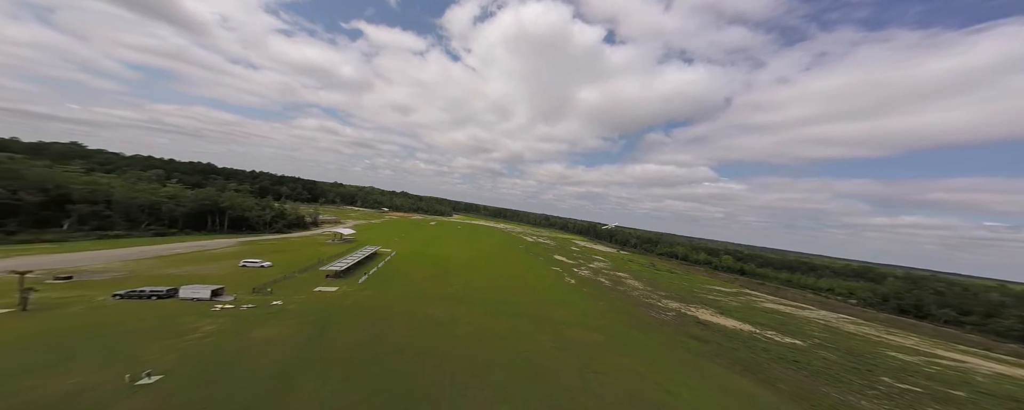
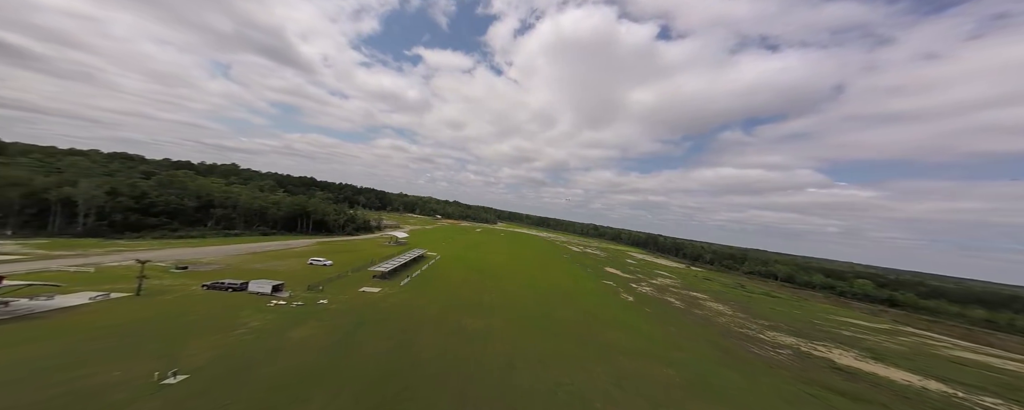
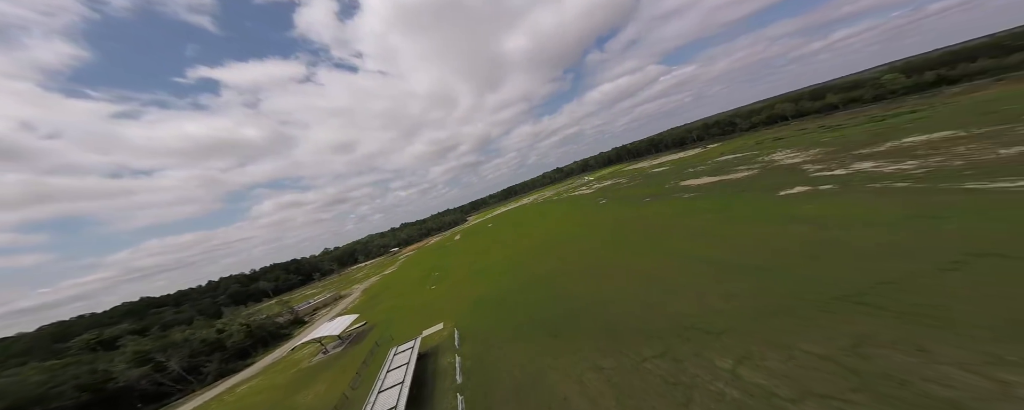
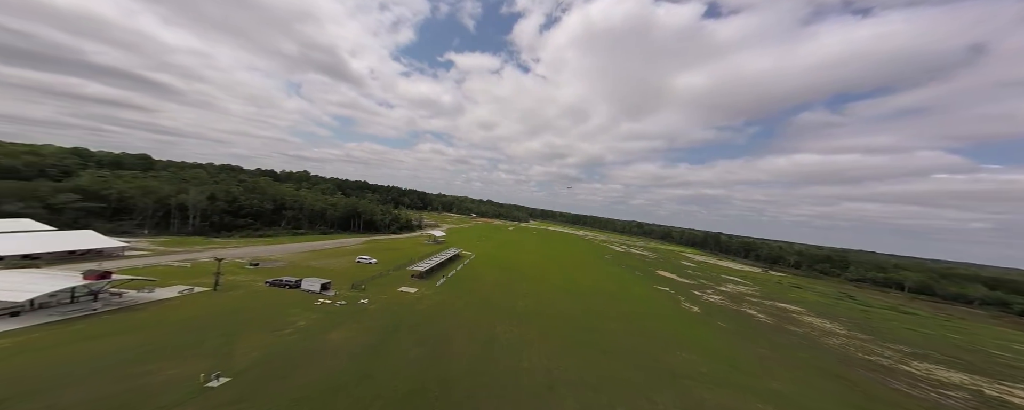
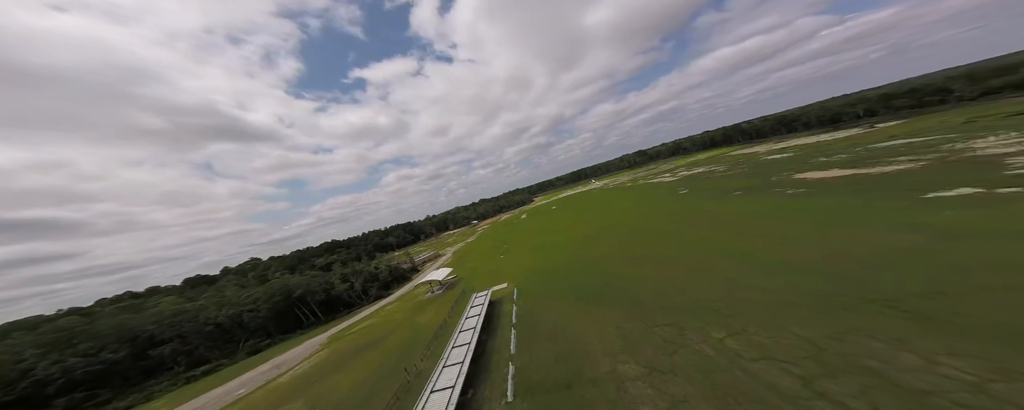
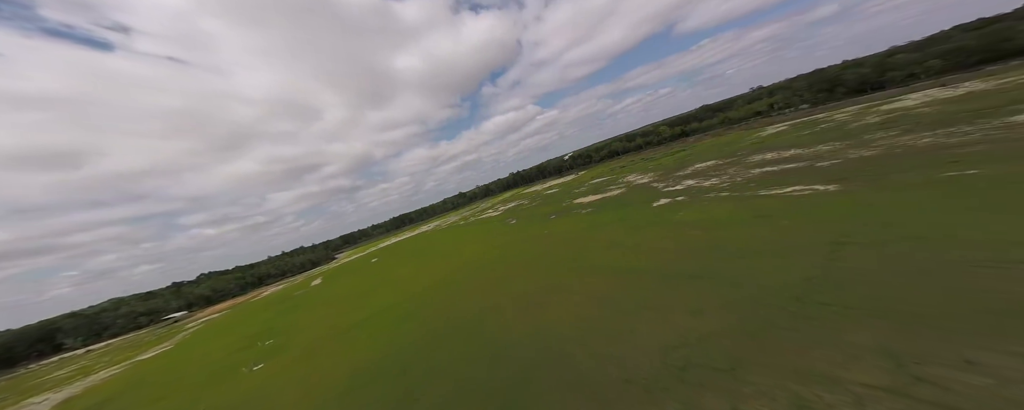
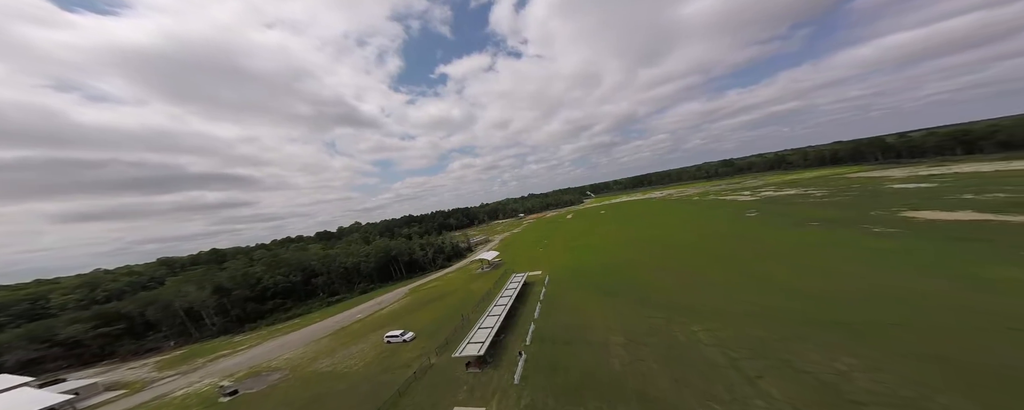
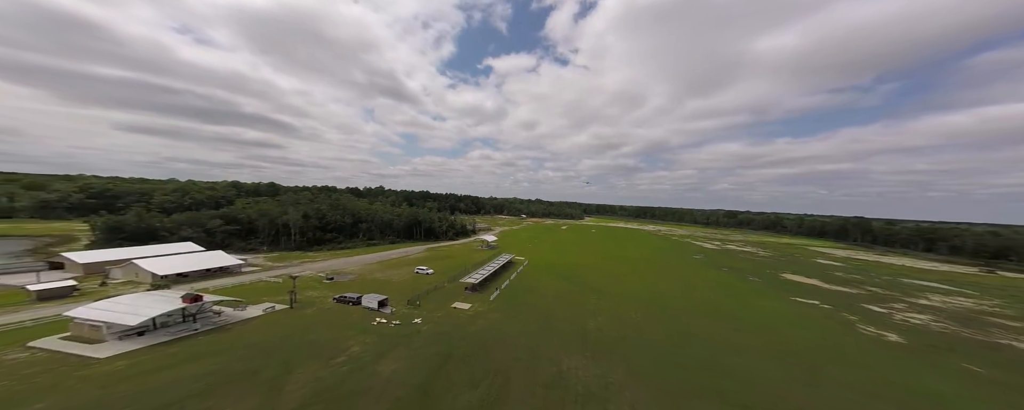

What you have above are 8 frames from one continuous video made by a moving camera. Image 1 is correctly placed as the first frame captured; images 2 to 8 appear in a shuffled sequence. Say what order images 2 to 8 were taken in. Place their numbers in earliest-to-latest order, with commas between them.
2, 4, 8, 7, 5, 3, 6
